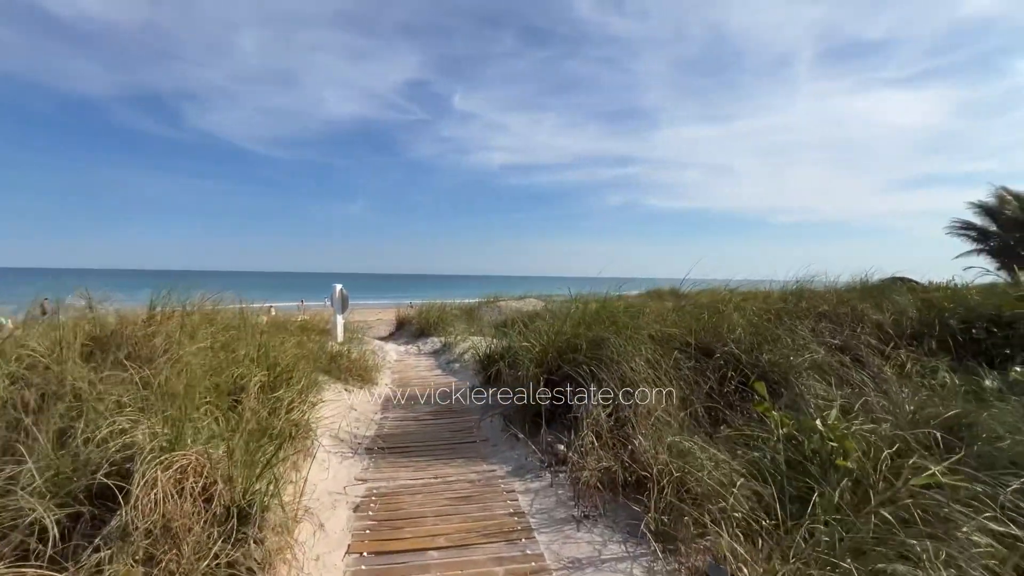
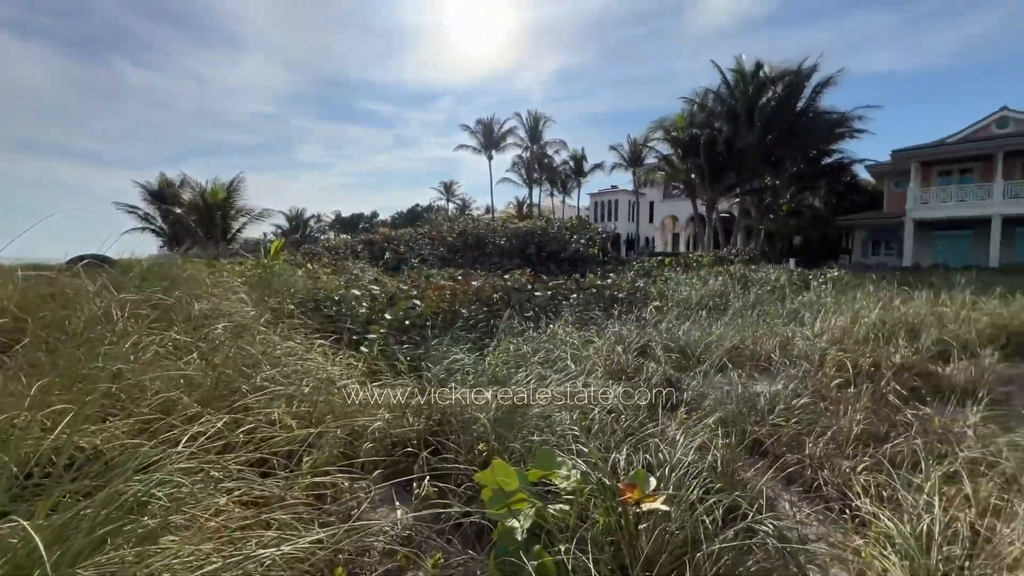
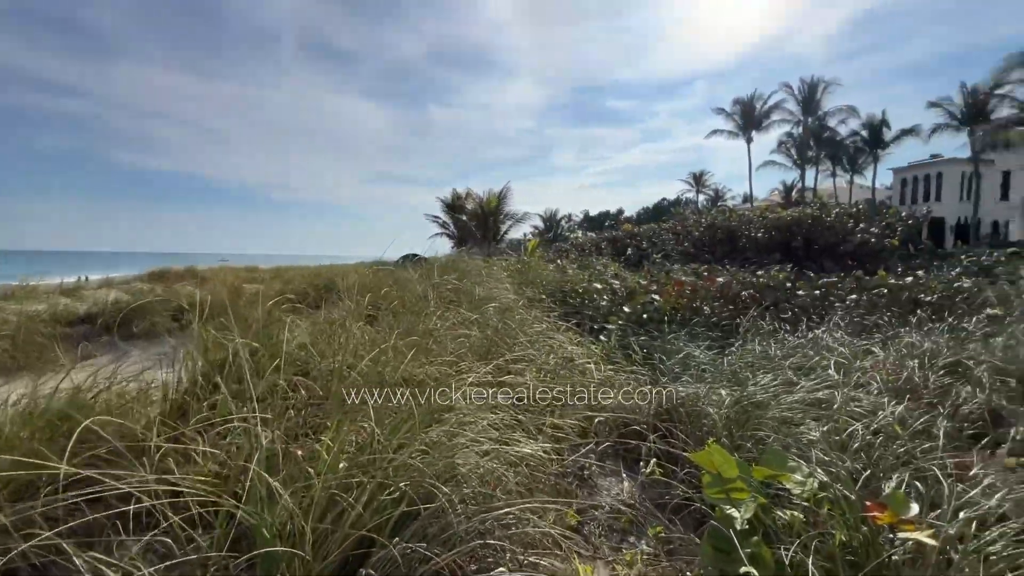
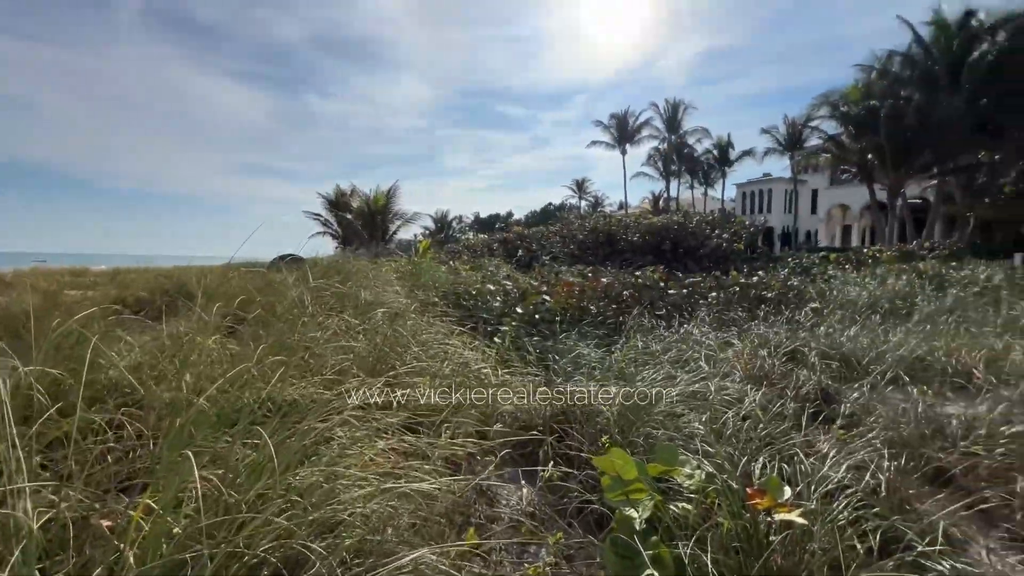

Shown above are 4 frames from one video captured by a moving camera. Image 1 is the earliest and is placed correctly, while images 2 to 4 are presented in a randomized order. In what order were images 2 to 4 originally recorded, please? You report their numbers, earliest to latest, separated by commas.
3, 4, 2
